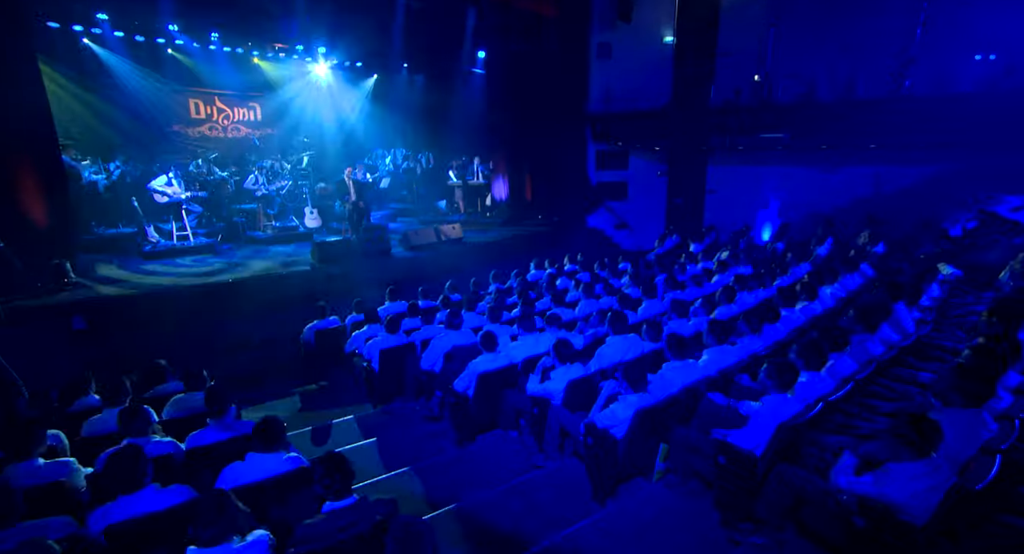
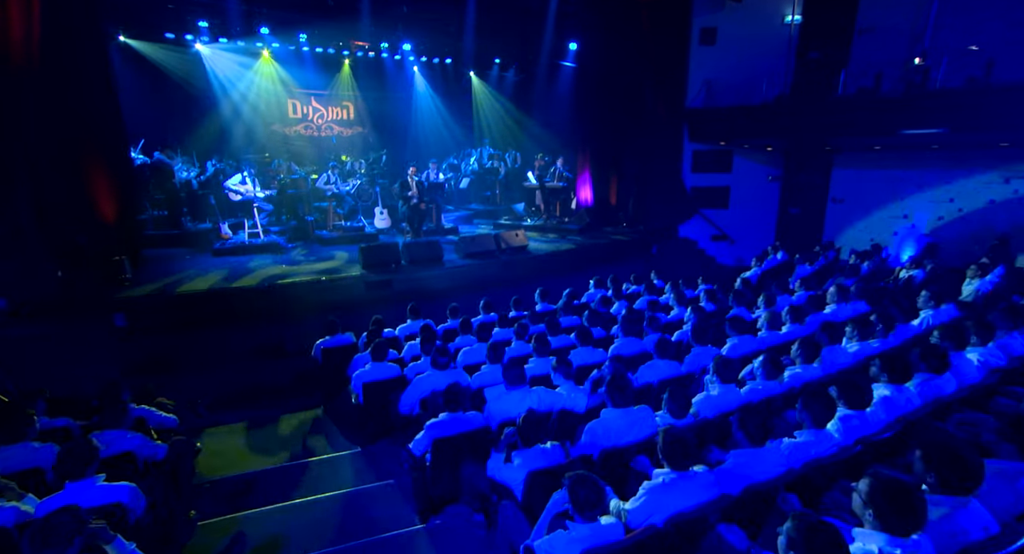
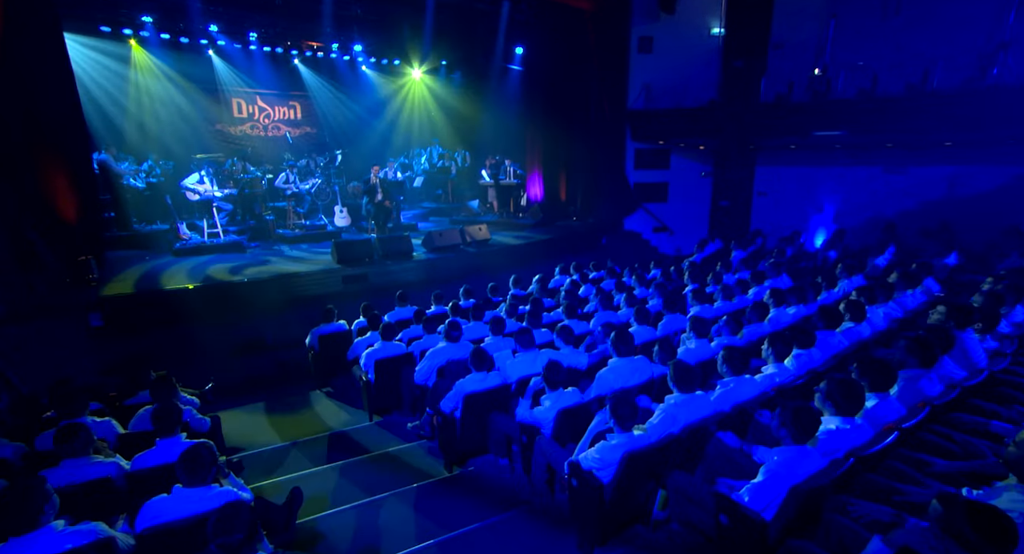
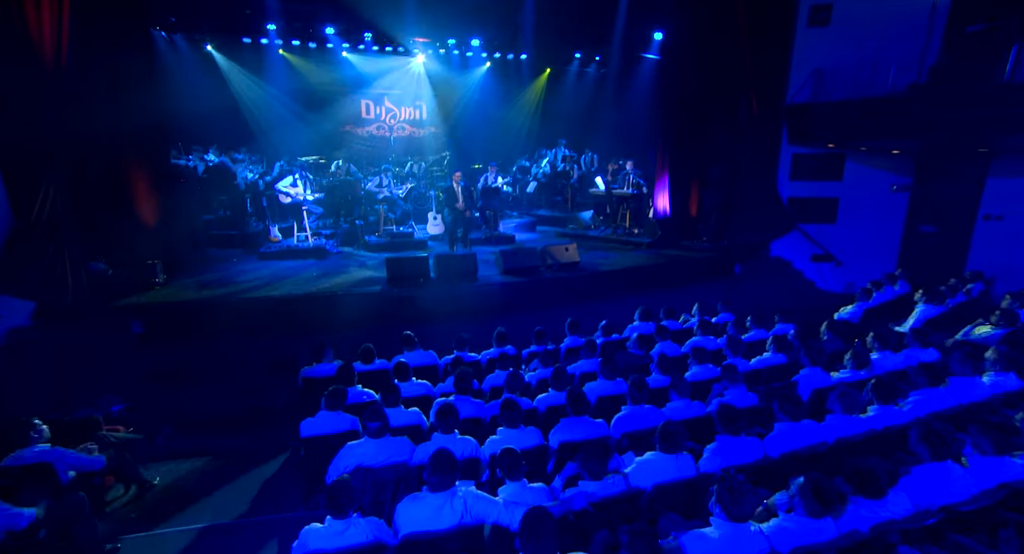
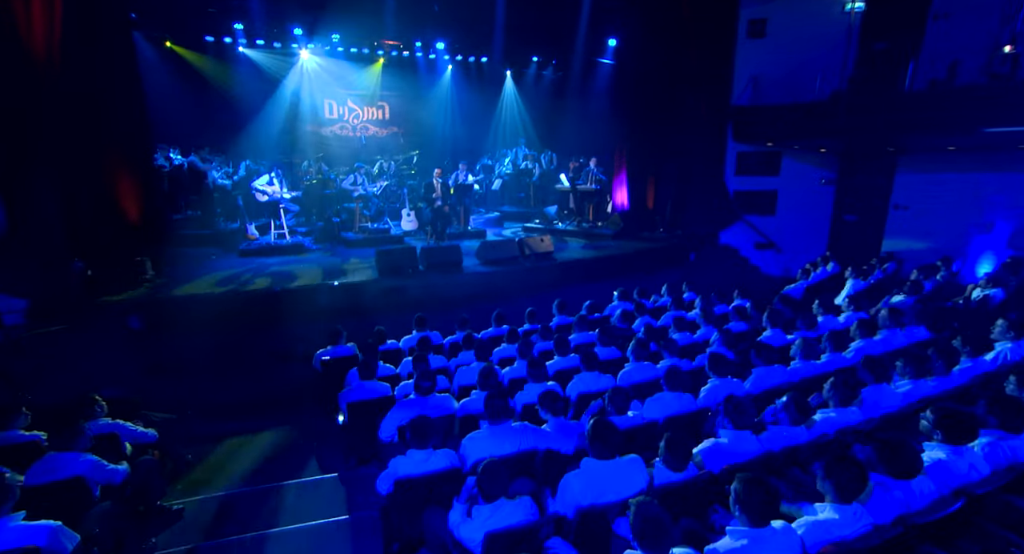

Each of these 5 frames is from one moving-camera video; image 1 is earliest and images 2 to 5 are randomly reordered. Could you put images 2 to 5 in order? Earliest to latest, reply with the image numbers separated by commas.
3, 2, 5, 4
